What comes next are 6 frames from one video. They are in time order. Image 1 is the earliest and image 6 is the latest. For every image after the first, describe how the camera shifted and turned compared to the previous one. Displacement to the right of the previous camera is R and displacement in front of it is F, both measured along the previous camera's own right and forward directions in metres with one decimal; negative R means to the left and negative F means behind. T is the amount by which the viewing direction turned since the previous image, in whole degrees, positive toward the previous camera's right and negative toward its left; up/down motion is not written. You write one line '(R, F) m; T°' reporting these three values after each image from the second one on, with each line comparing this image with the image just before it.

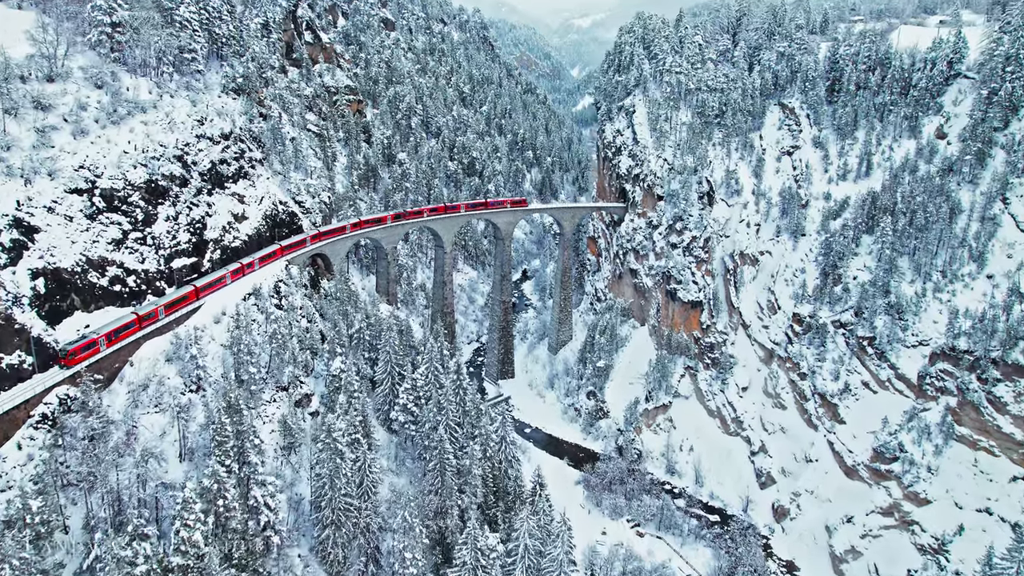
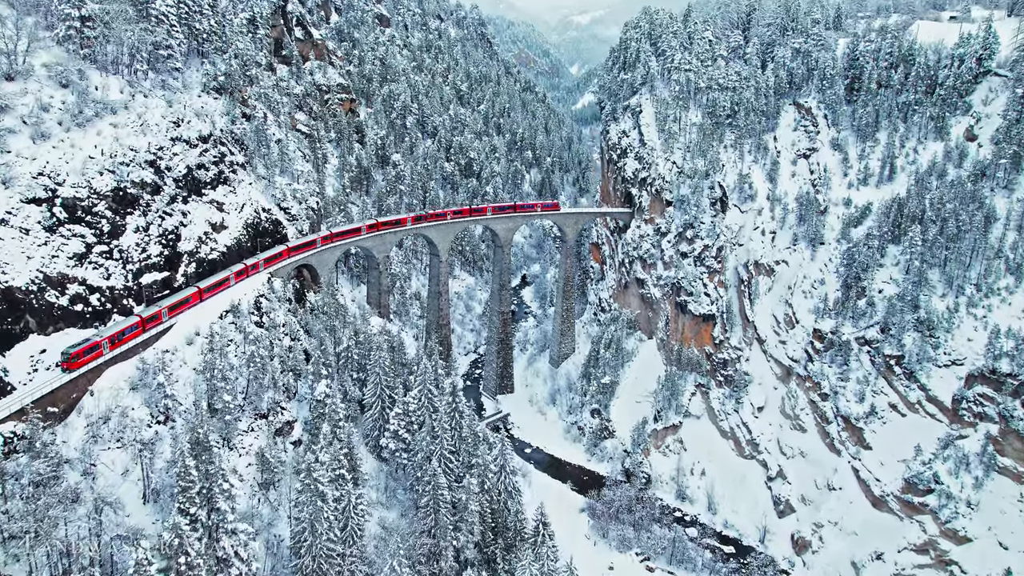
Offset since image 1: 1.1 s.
(-0.1, +4.0) m; 0°
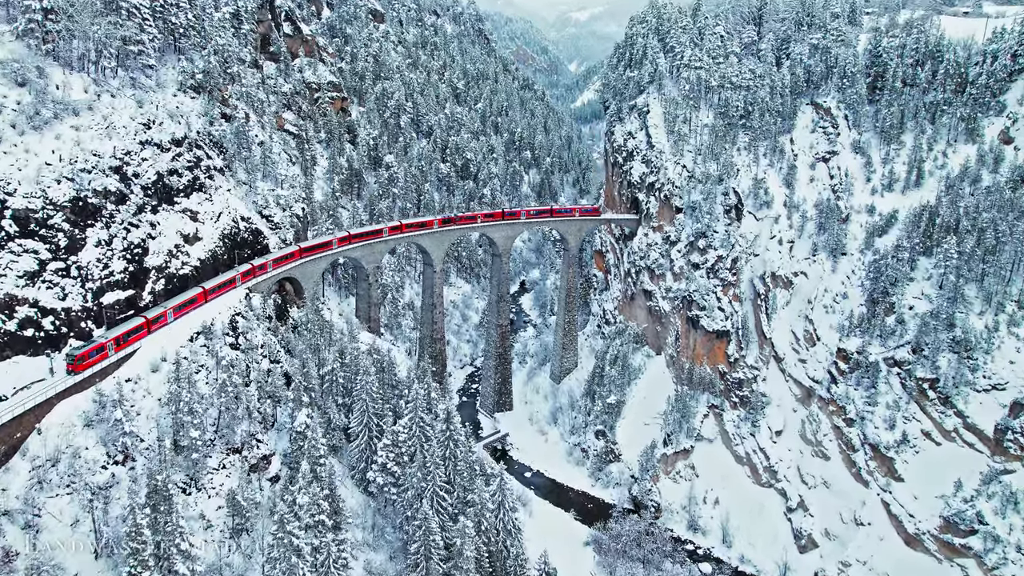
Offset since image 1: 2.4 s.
(-0.1, +4.2) m; 0°
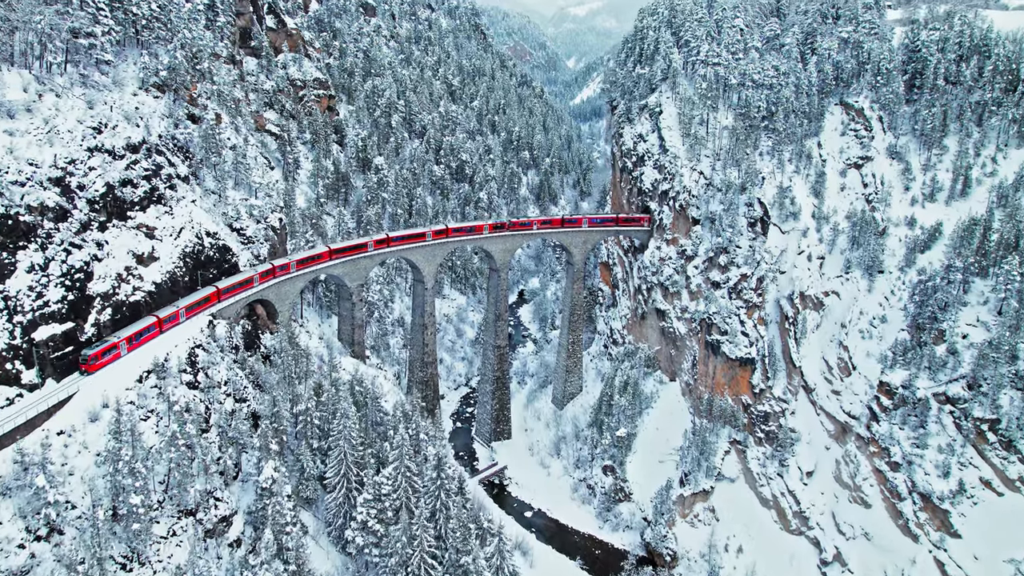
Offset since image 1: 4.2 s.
(-0.2, +5.9) m; 0°
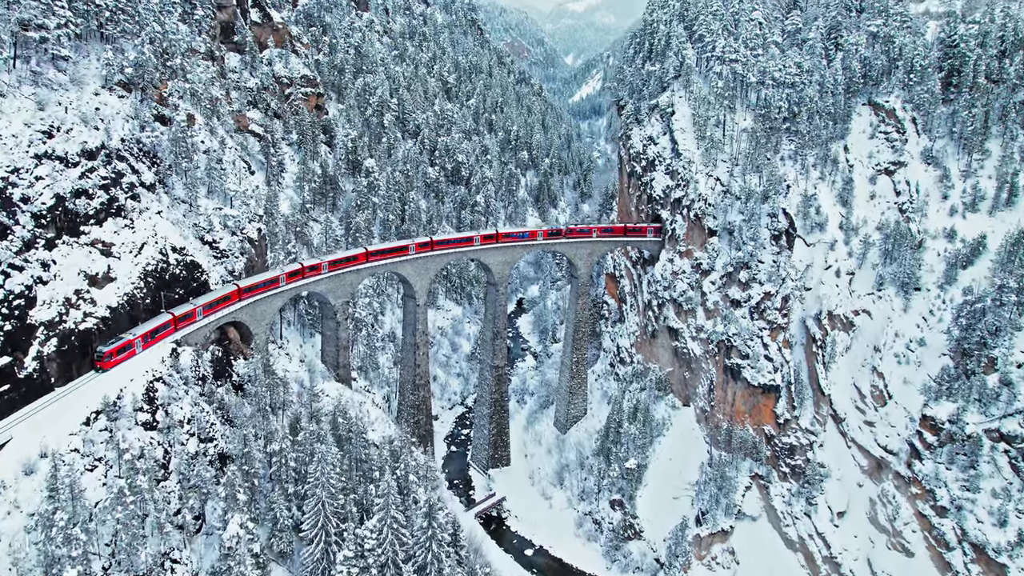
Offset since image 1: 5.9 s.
(-0.2, +4.7) m; 0°
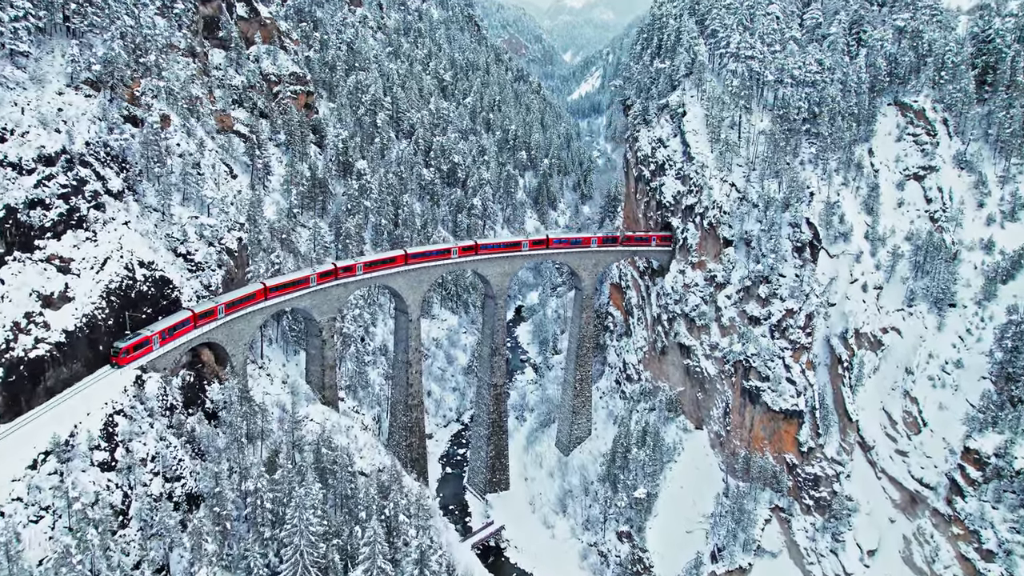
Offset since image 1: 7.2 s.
(-0.2, +3.7) m; 0°
